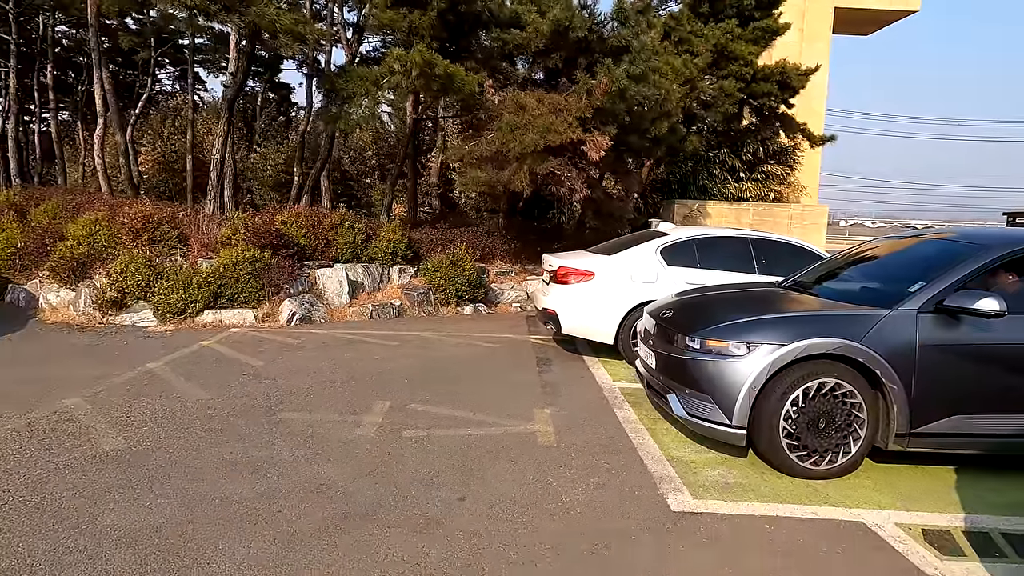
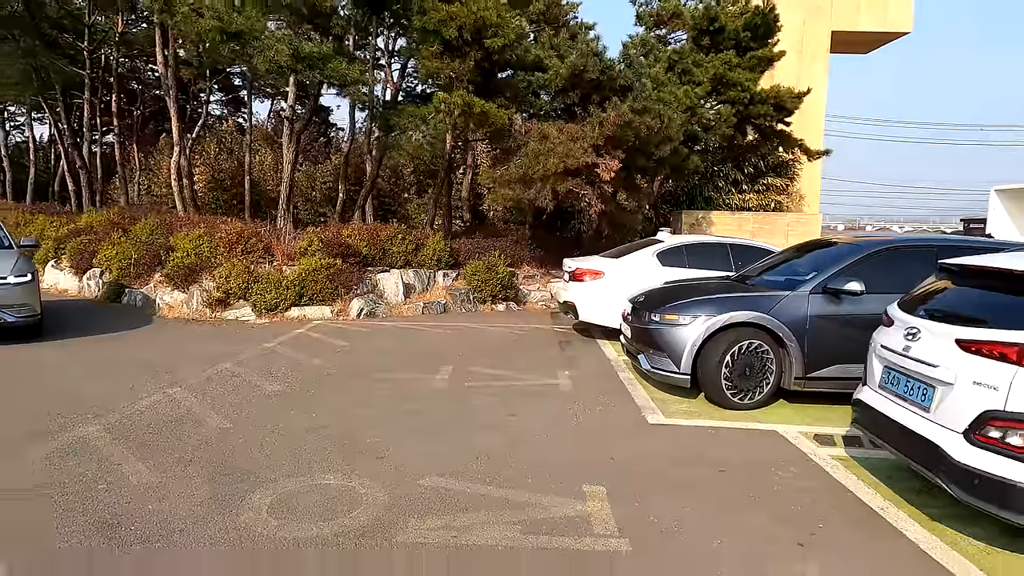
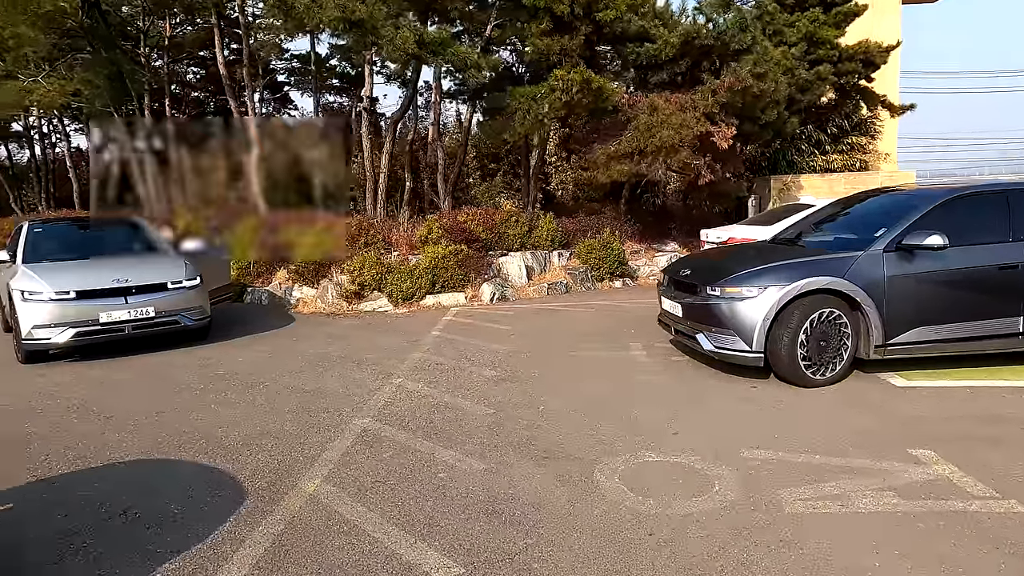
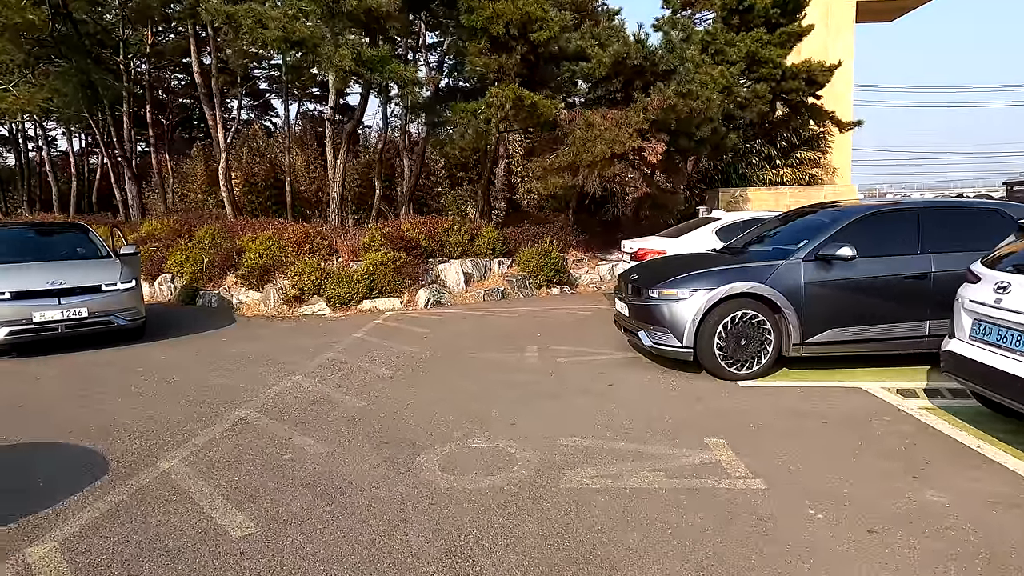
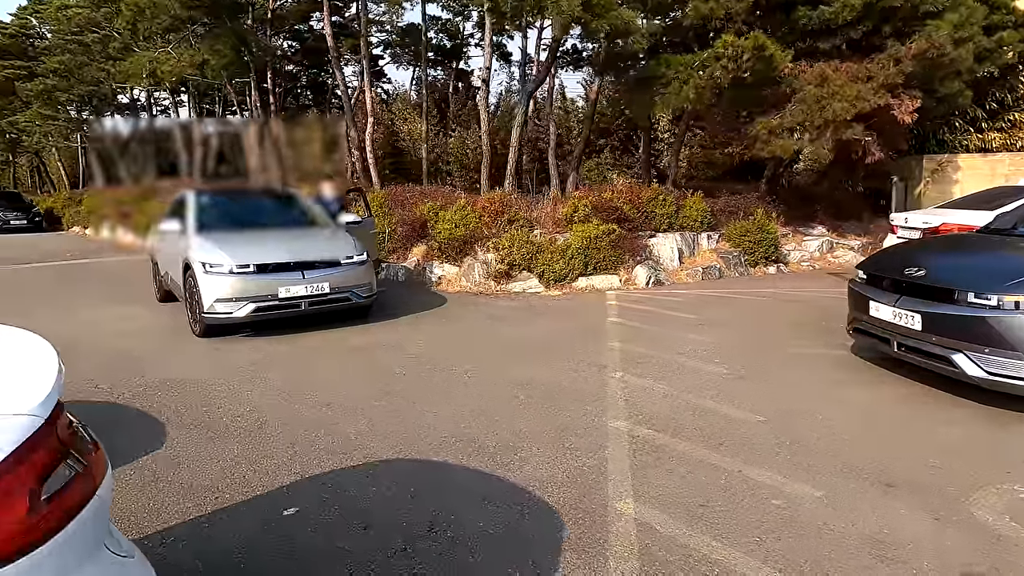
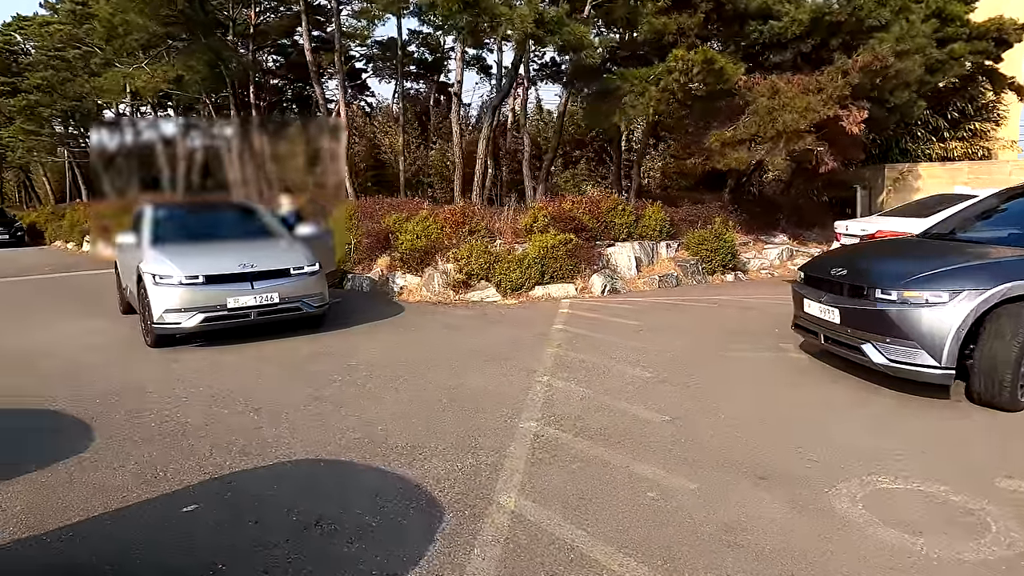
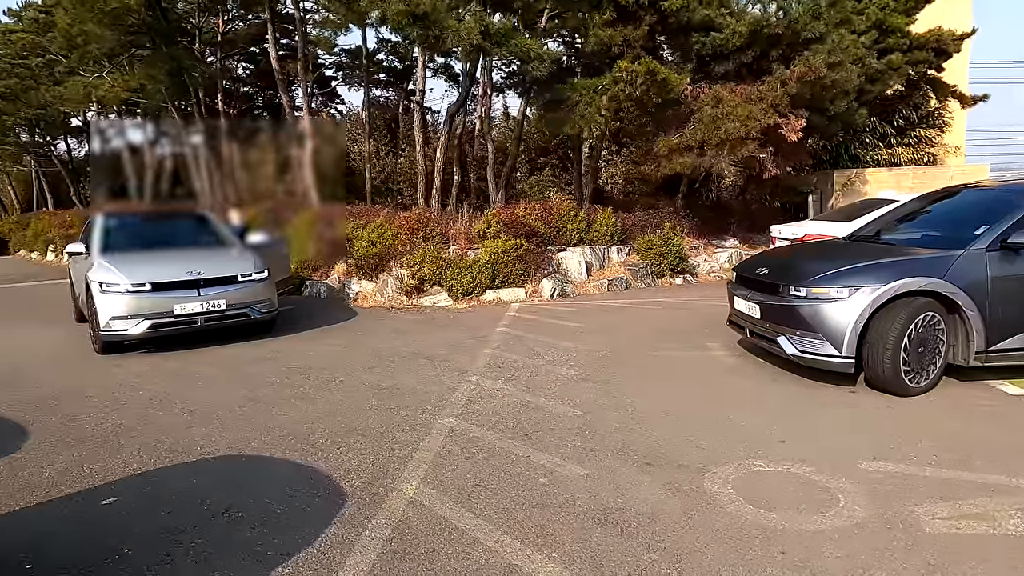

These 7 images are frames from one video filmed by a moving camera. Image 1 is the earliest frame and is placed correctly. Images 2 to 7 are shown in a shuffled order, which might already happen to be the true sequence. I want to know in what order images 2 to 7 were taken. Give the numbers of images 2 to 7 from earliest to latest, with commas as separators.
2, 4, 3, 7, 6, 5
